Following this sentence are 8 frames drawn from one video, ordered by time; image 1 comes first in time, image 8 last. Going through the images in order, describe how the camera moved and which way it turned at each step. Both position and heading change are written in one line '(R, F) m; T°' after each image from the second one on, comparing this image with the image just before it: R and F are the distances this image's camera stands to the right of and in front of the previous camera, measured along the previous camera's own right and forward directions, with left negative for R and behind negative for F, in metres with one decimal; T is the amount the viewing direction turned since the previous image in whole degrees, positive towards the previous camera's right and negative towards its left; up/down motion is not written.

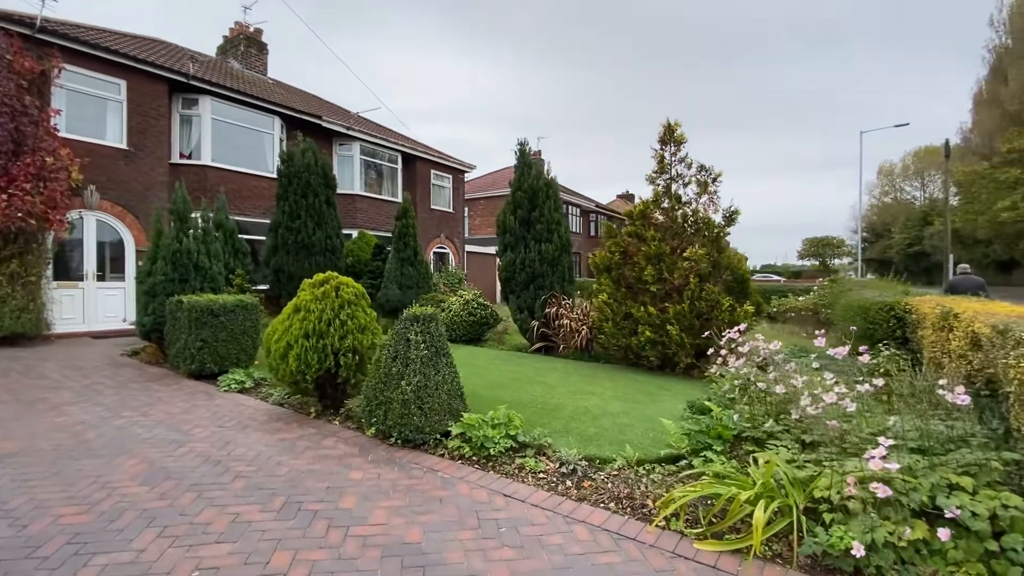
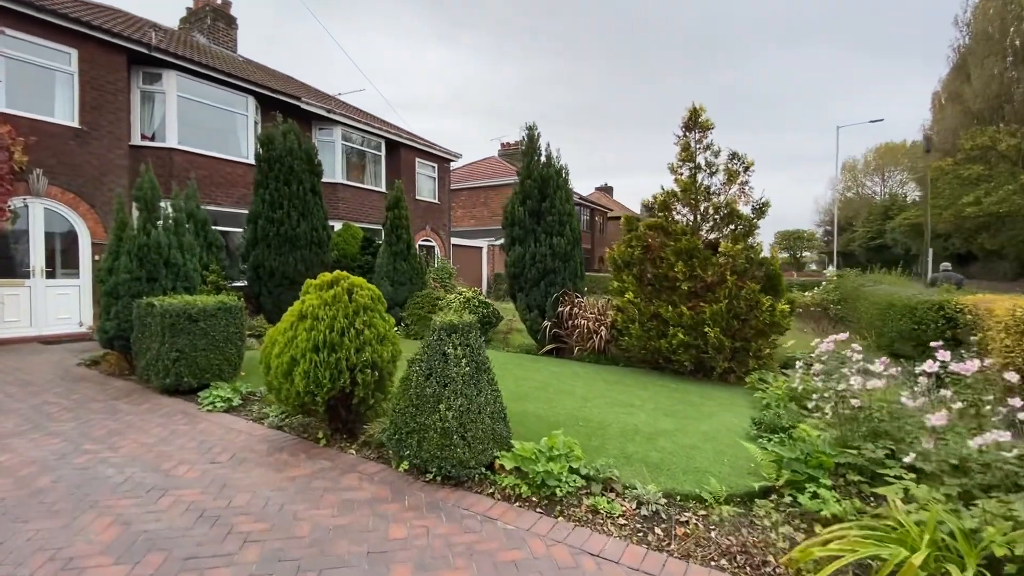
(-0.8, +0.9) m; +3°
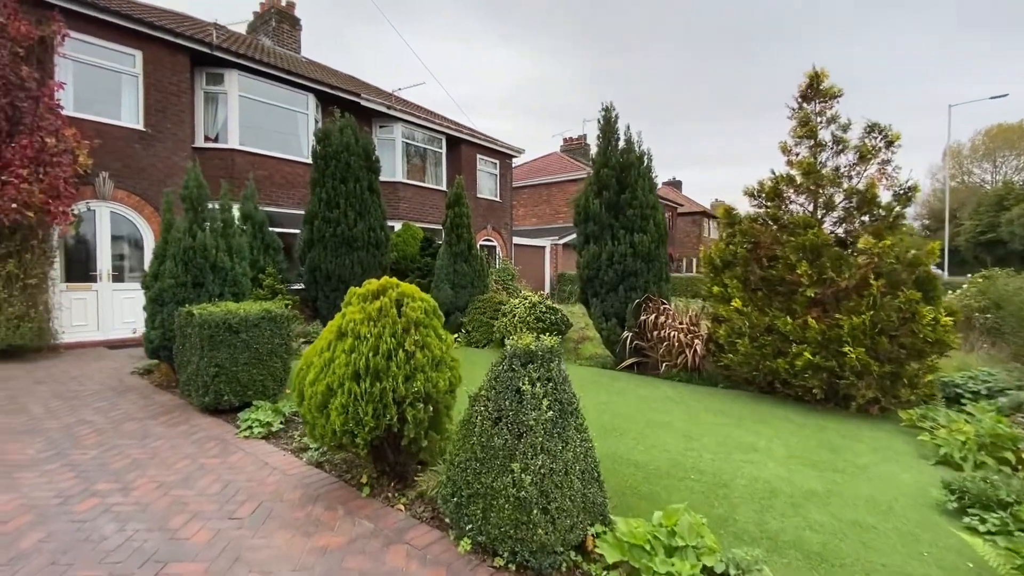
(-0.3, +1.1) m; -7°
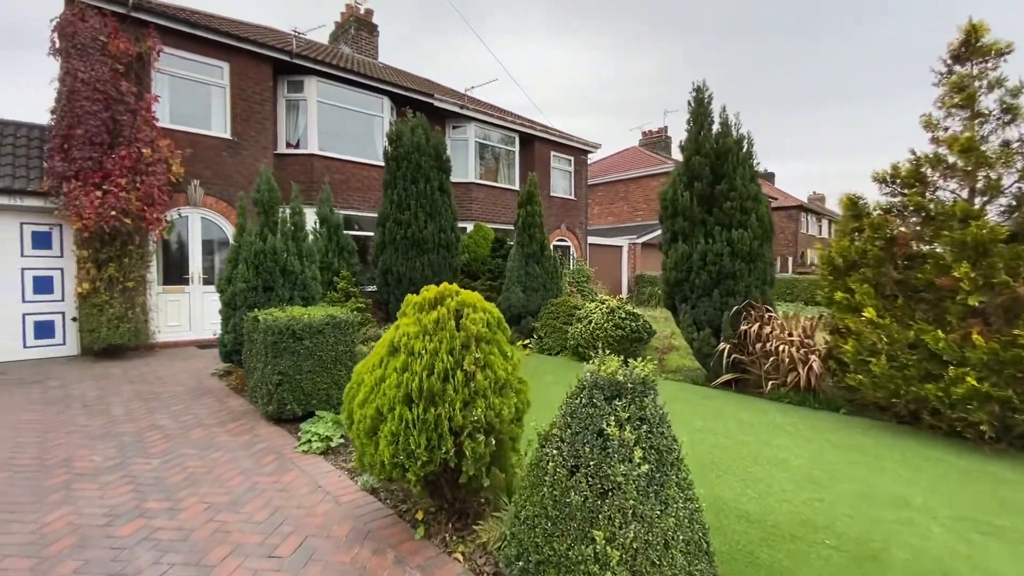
(0.0, +0.7) m; -9°
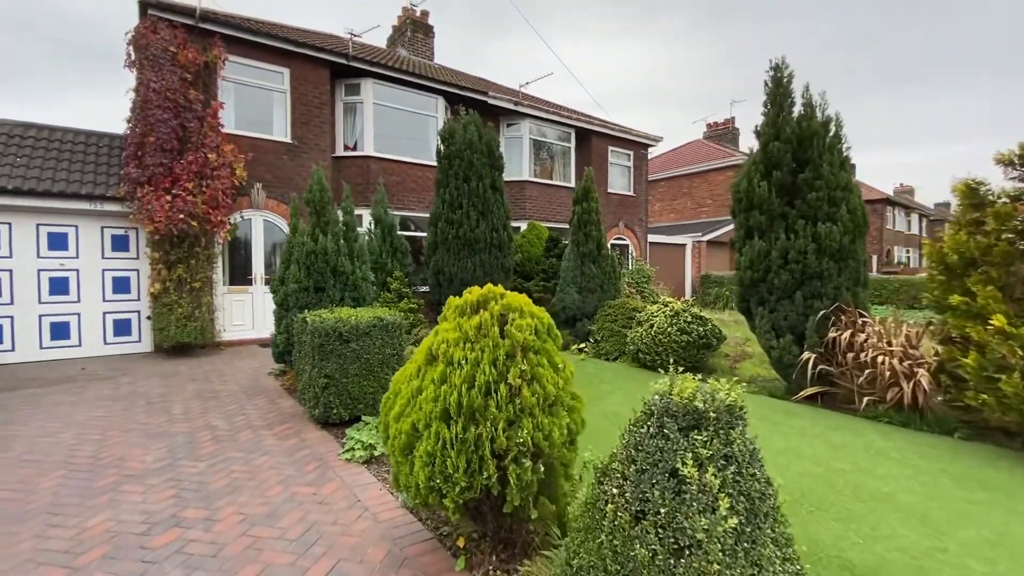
(0.0, +0.4) m; -7°
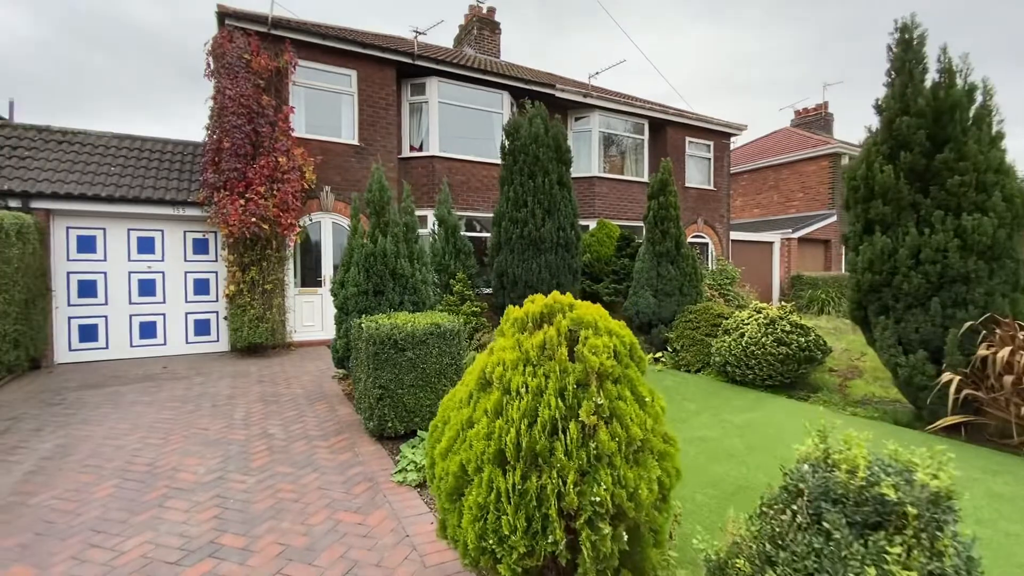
(0.0, +0.6) m; -8°
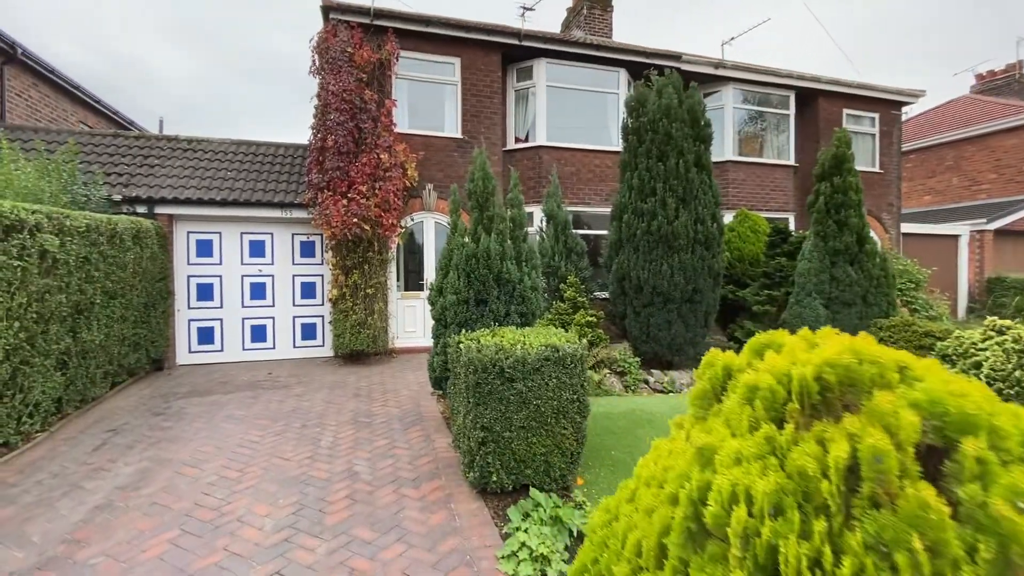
(-0.3, +1.2) m; -12°
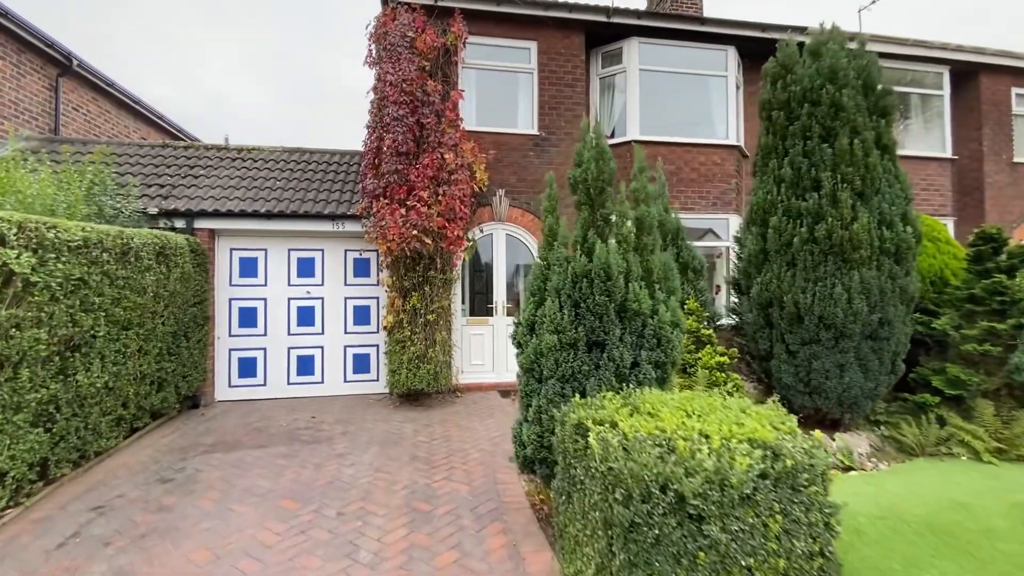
(-0.5, +1.6) m; -7°
